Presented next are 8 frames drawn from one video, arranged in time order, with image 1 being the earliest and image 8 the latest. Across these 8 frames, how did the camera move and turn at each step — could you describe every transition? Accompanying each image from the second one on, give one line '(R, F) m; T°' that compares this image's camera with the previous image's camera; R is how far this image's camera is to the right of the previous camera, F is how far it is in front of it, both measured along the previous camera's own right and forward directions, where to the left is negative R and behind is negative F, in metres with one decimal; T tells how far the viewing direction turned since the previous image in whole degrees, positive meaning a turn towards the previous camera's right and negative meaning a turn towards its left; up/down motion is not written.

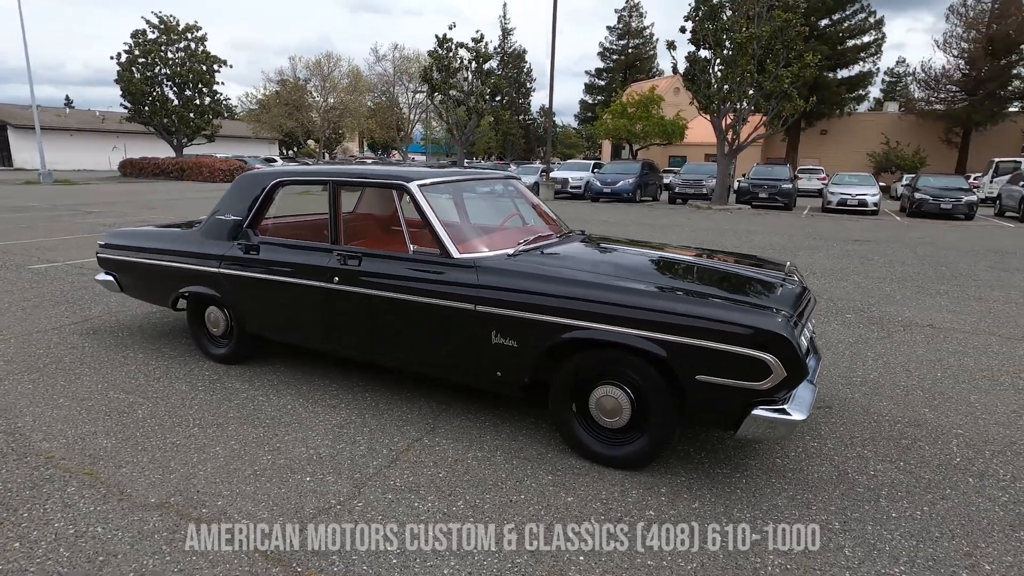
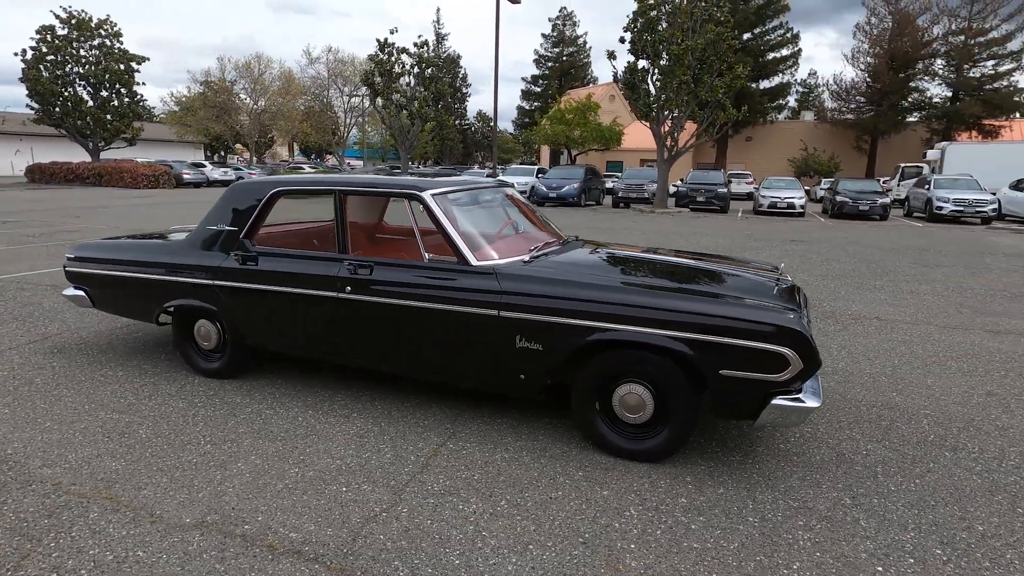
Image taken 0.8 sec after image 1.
(-0.5, -0.1) m; +6°
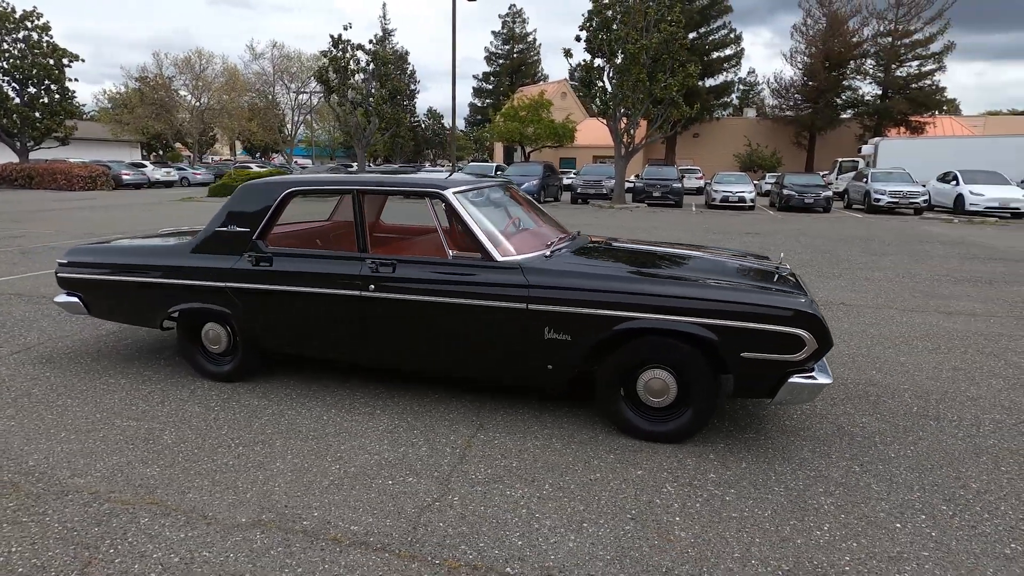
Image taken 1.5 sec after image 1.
(-0.5, -0.1) m; +5°
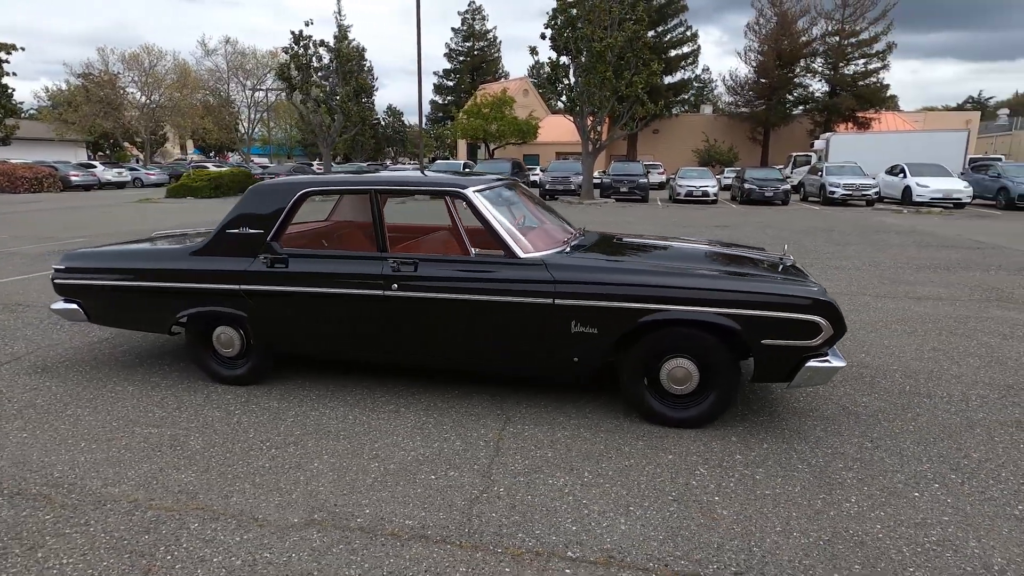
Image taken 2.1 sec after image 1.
(-0.4, -0.1) m; +4°
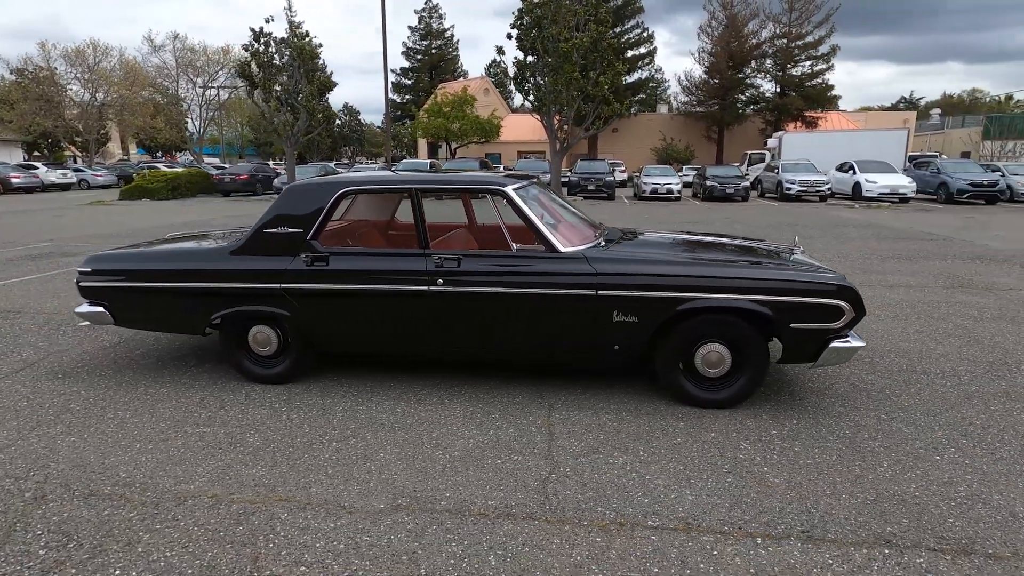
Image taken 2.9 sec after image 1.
(-0.6, -0.1) m; +4°
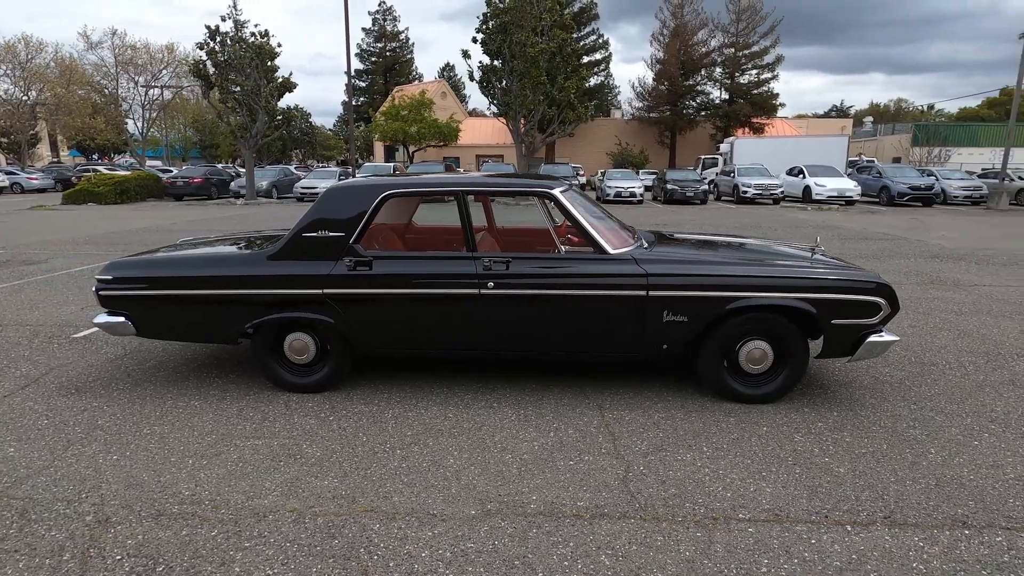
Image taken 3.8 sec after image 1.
(-0.7, 0.0) m; +5°
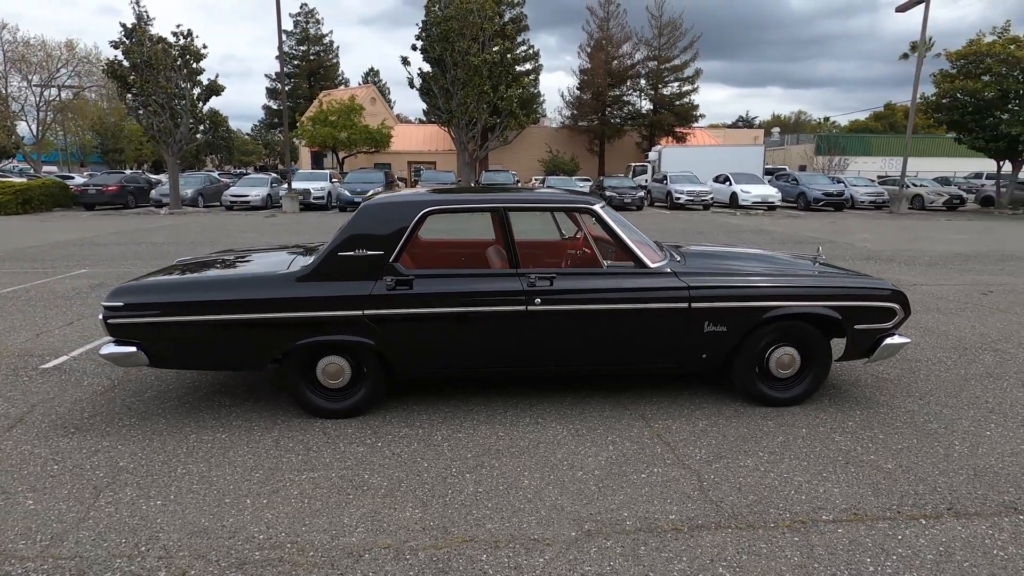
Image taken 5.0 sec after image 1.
(-0.8, +0.1) m; +7°
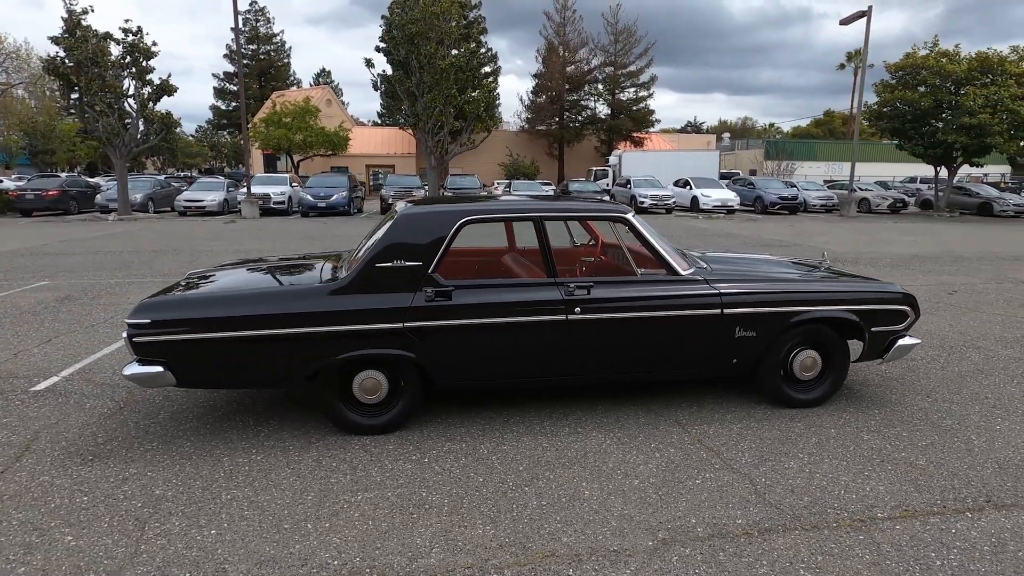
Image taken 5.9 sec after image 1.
(-0.6, 0.0) m; +4°
